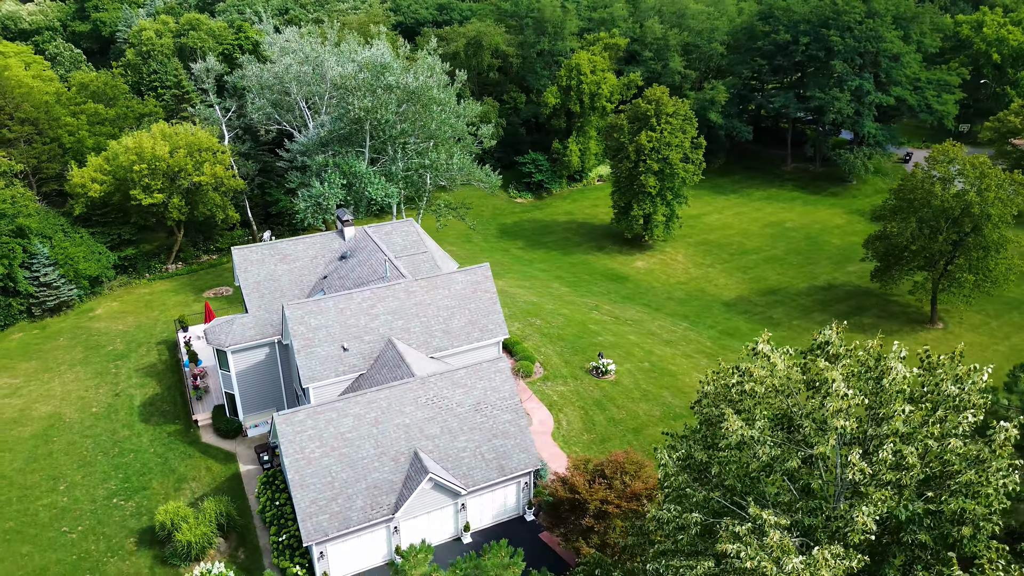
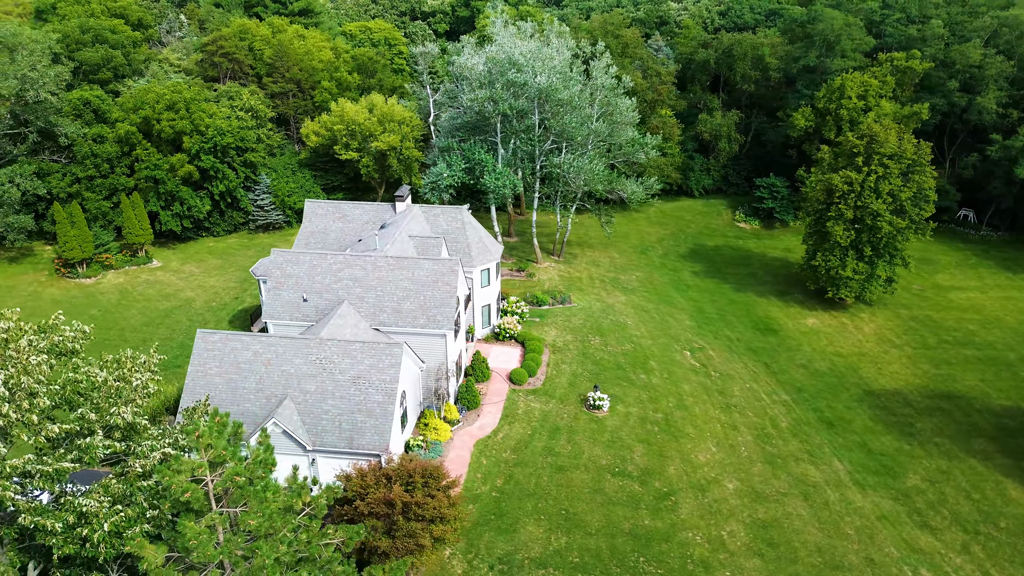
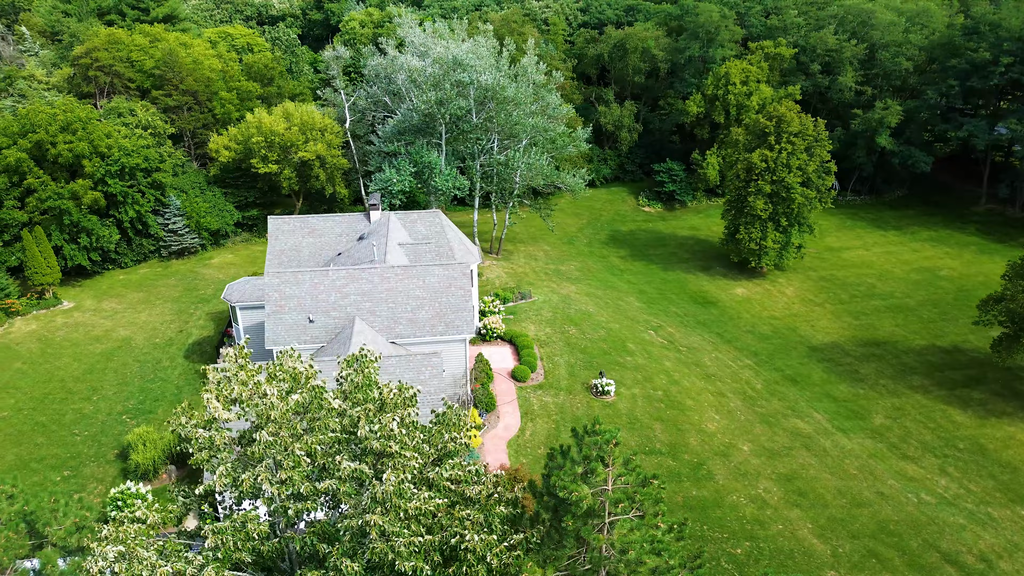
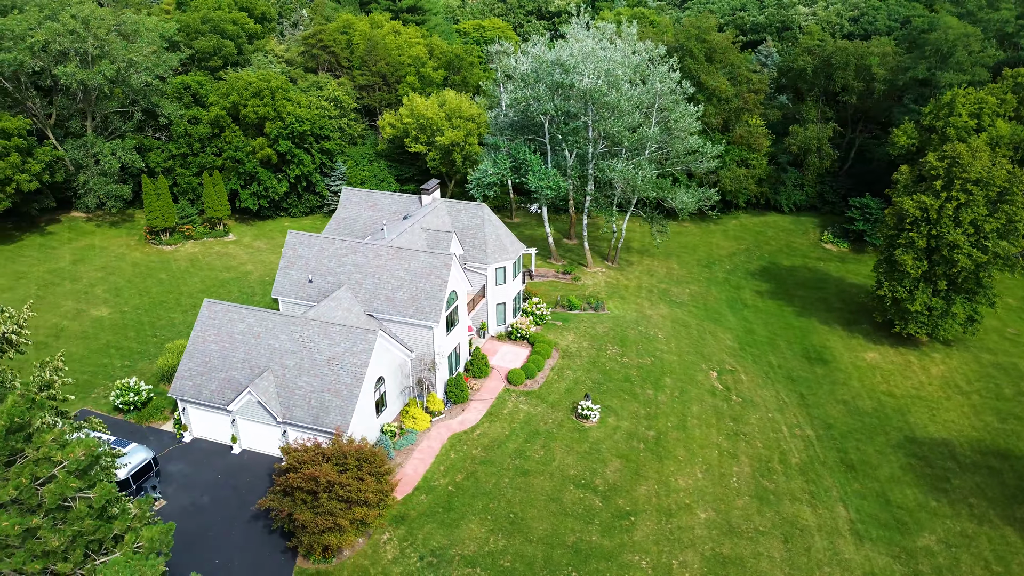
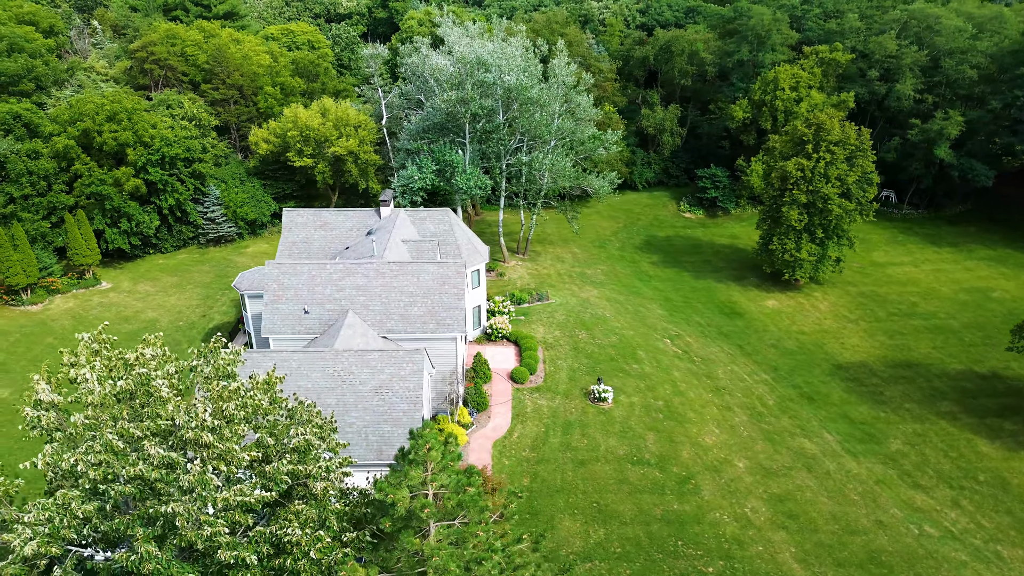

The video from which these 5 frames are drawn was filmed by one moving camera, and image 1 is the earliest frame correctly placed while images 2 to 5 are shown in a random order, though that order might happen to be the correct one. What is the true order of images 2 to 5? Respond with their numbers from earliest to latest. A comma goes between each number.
3, 5, 2, 4
